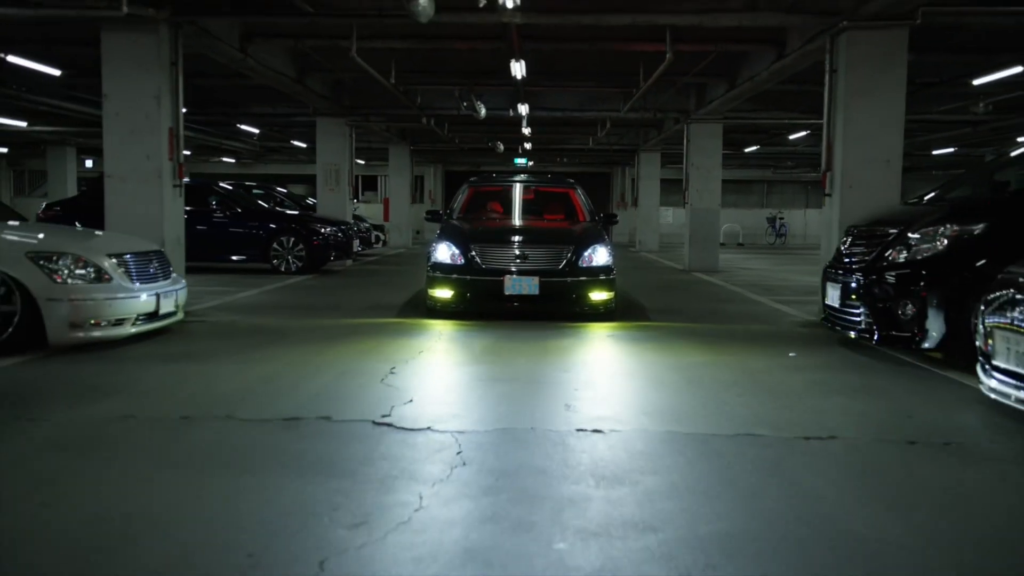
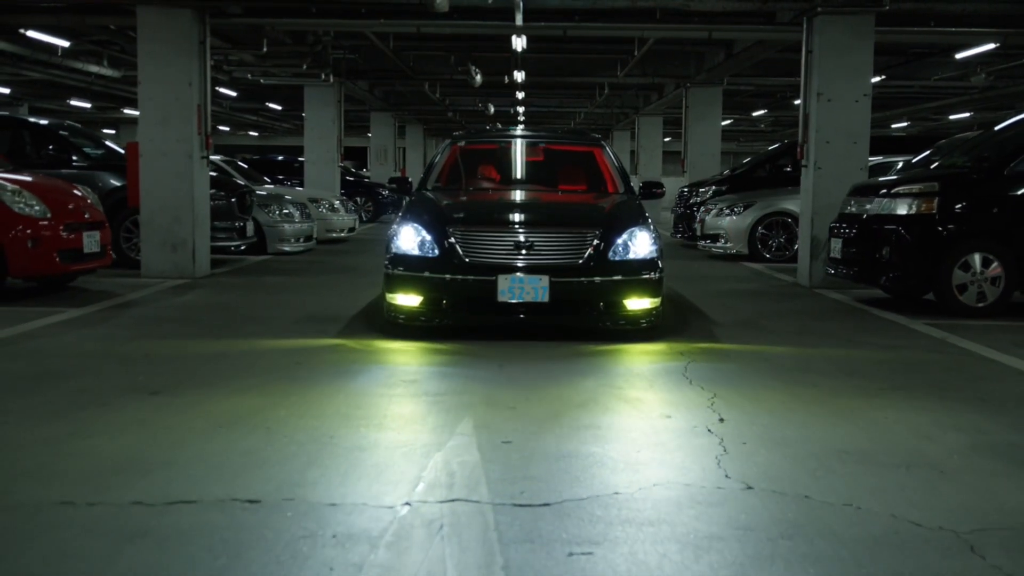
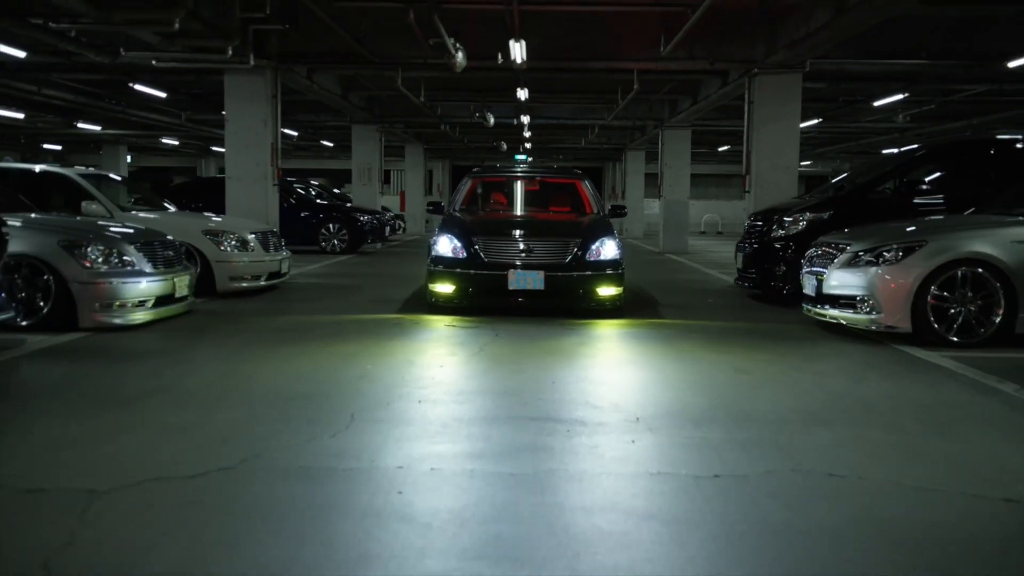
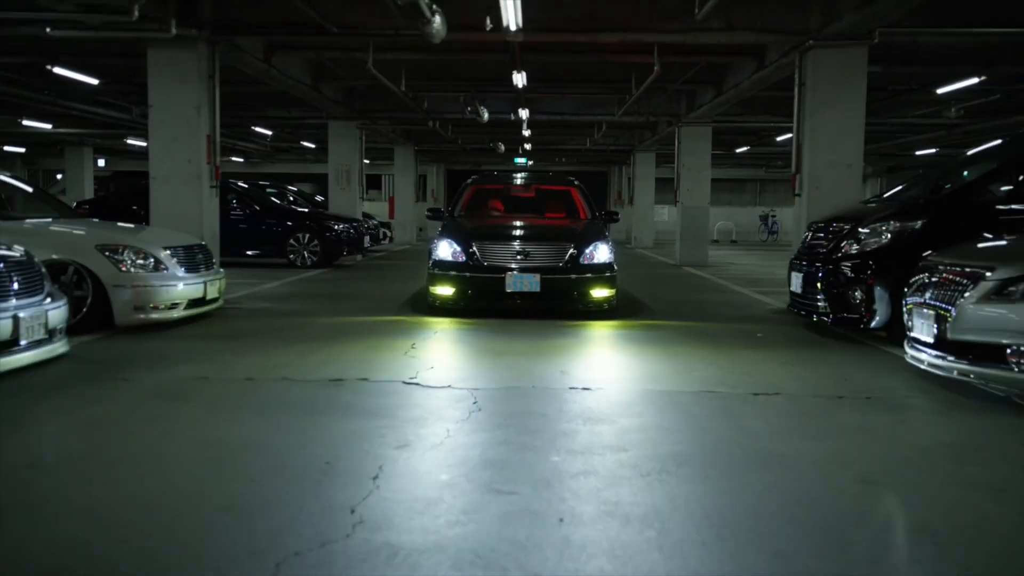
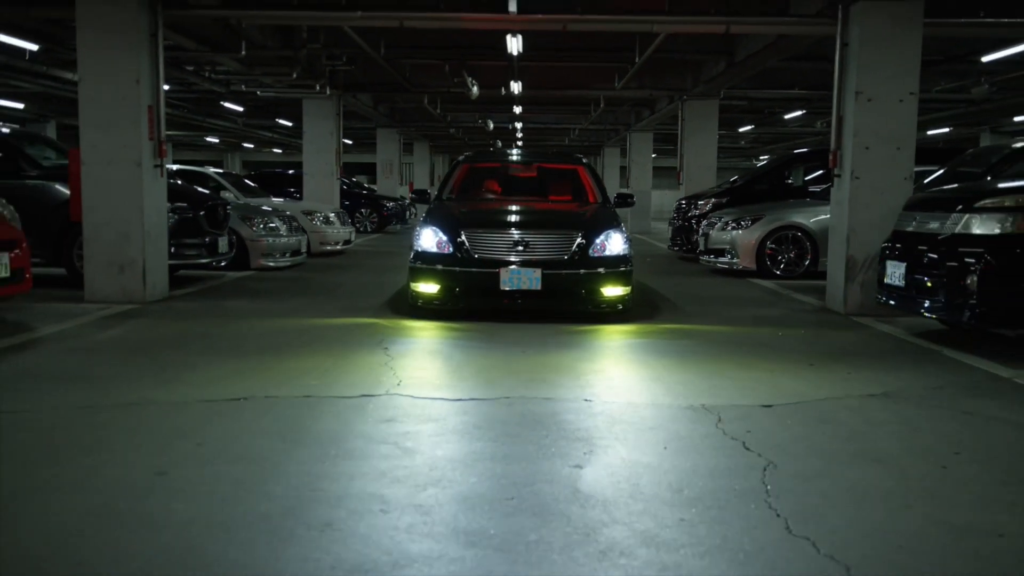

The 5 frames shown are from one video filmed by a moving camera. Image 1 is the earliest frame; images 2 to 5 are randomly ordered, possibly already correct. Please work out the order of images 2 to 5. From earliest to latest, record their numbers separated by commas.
4, 3, 5, 2
